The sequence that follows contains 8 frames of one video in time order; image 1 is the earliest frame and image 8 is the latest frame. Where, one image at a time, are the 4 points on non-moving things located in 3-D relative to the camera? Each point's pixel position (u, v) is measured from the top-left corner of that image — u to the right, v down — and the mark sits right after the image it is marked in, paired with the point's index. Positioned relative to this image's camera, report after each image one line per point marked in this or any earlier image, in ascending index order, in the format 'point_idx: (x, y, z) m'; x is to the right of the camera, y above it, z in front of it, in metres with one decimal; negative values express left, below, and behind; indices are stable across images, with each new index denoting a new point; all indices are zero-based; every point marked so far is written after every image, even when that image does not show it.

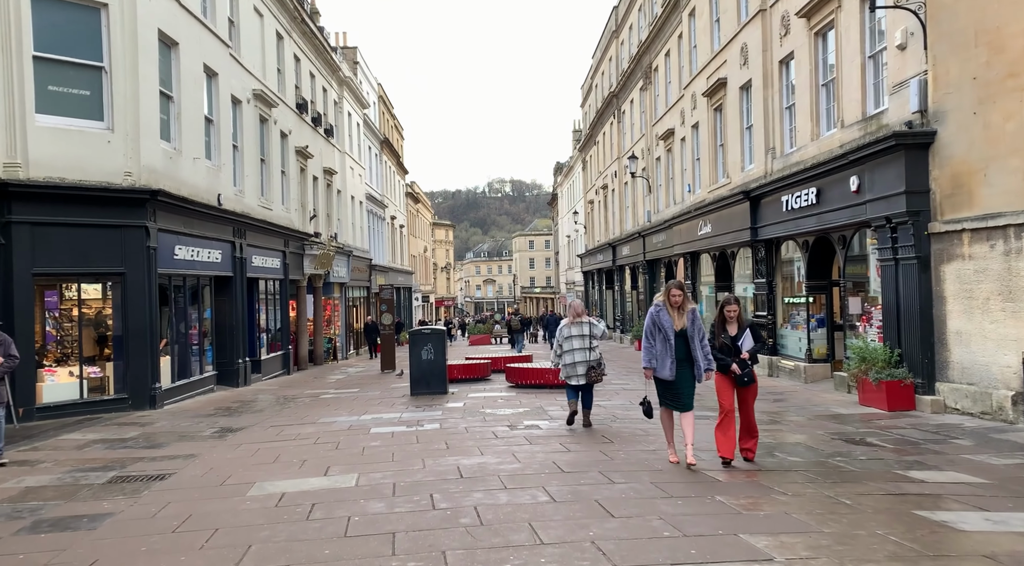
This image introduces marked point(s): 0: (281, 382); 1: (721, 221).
0: (-5.5, -2.4, +19.7) m
1: (+5.1, +1.5, +19.6) m
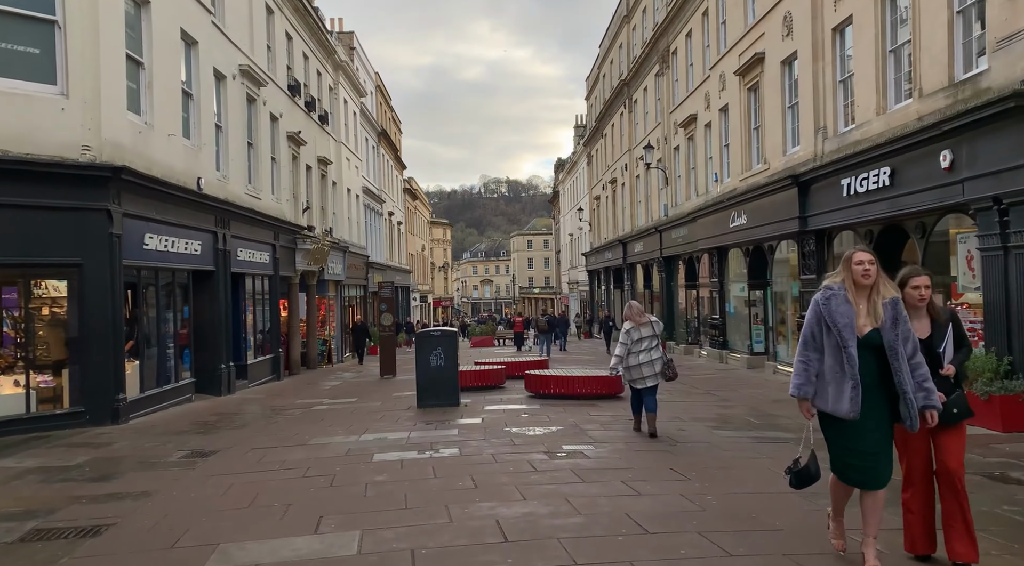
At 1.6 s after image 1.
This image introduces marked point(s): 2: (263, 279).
0: (-5.2, -2.3, +17.8) m
1: (+5.4, +1.6, +17.7) m
2: (-6.0, +0.1, +20.0) m
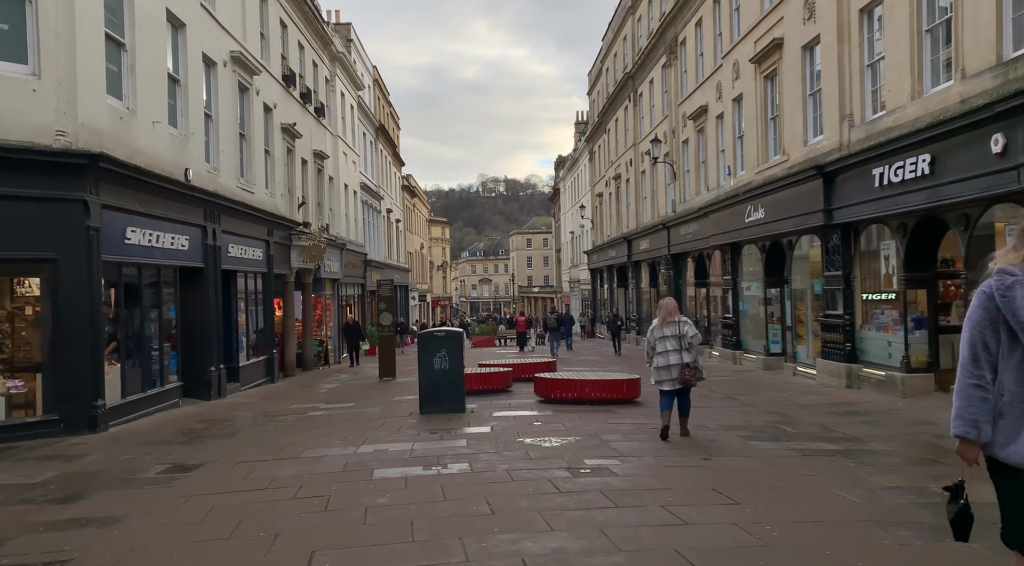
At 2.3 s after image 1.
0: (-5.1, -2.3, +16.9) m
1: (+5.5, +1.6, +16.8) m
2: (-5.9, +0.2, +19.1) m
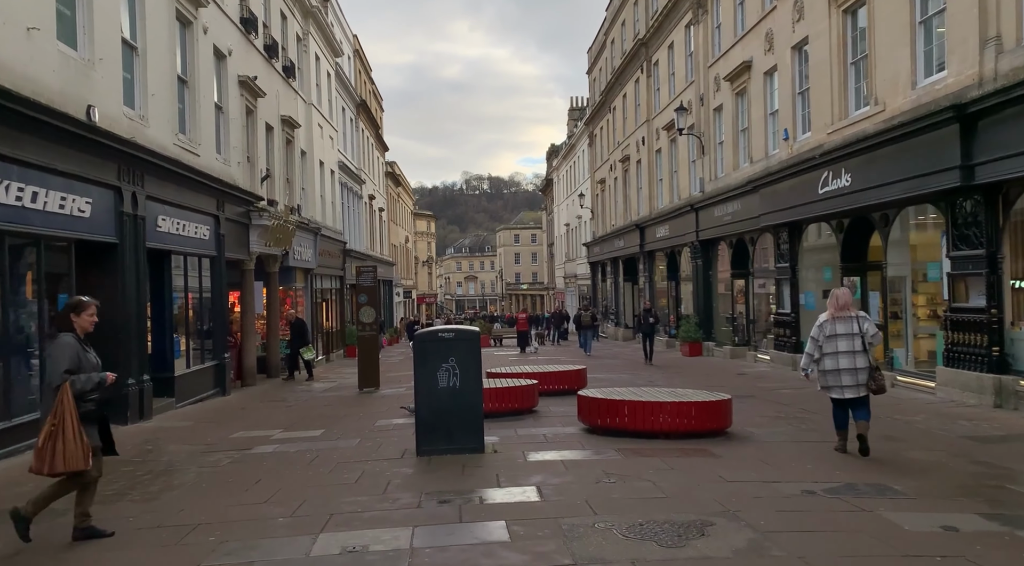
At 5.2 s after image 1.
0: (-4.8, -2.0, +13.0) m
1: (+5.8, +1.9, +13.1) m
2: (-5.7, +0.4, +15.1) m
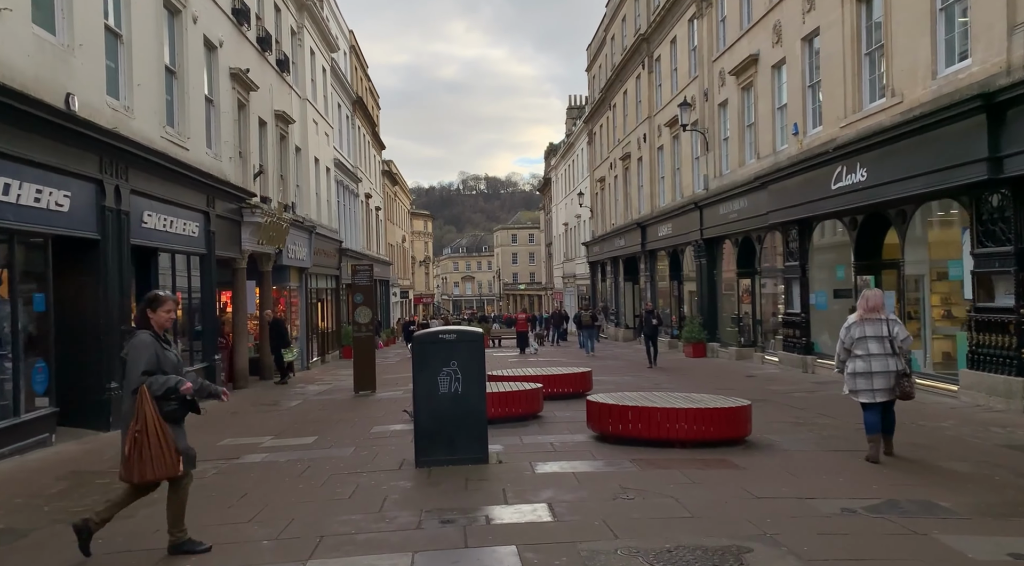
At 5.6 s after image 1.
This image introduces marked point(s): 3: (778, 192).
0: (-4.8, -2.0, +12.4) m
1: (+5.8, +1.9, +12.6) m
2: (-5.6, +0.4, +14.6) m
3: (+5.5, +1.9, +17.1) m
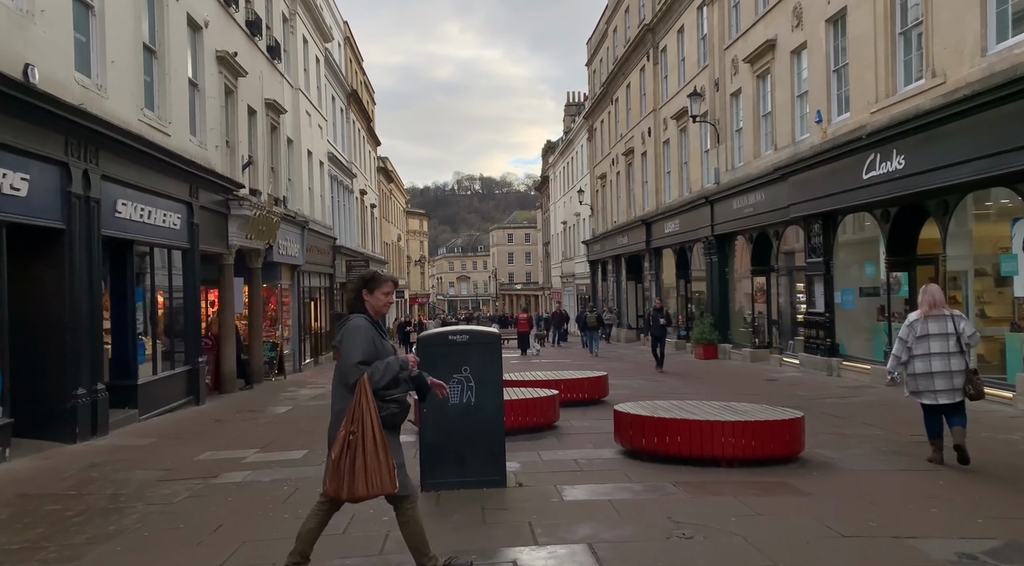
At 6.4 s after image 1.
0: (-4.6, -1.9, +11.3) m
1: (+6.0, +1.9, +11.6) m
2: (-5.5, +0.5, +13.5) m
3: (+5.6, +1.9, +16.1) m
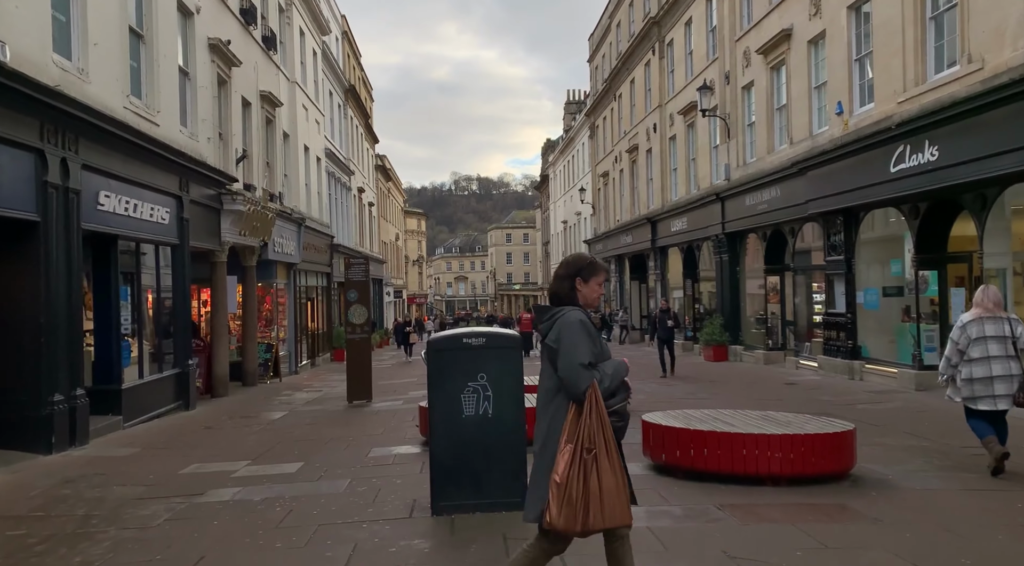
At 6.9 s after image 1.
0: (-4.5, -1.9, +10.6) m
1: (+6.1, +1.9, +10.9) m
2: (-5.4, +0.5, +12.7) m
3: (+5.7, +1.9, +15.4) m
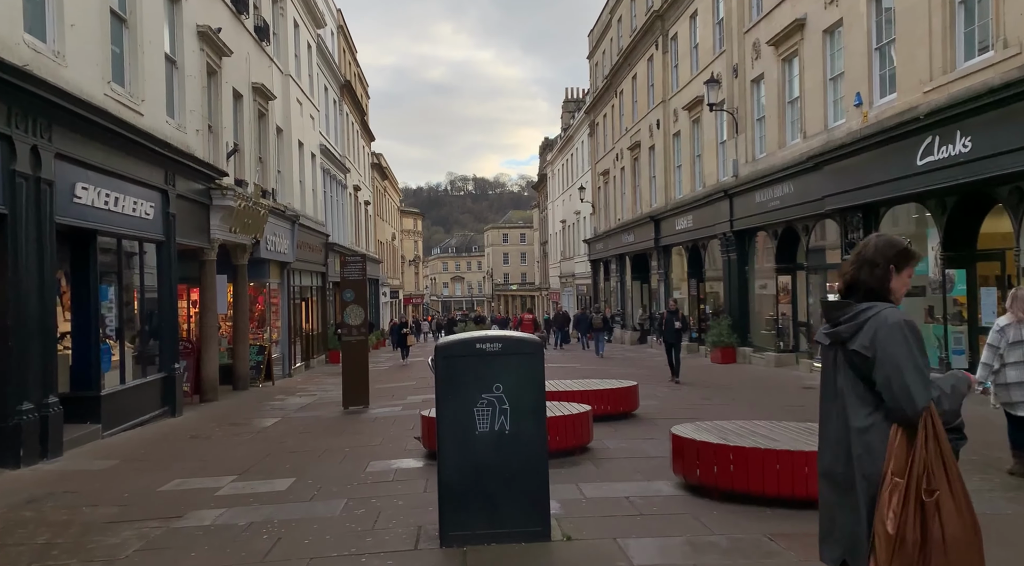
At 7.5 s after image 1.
0: (-4.4, -1.9, +9.9) m
1: (+6.2, +2.0, +10.2) m
2: (-5.3, +0.5, +12.0) m
3: (+5.8, +2.0, +14.7) m
